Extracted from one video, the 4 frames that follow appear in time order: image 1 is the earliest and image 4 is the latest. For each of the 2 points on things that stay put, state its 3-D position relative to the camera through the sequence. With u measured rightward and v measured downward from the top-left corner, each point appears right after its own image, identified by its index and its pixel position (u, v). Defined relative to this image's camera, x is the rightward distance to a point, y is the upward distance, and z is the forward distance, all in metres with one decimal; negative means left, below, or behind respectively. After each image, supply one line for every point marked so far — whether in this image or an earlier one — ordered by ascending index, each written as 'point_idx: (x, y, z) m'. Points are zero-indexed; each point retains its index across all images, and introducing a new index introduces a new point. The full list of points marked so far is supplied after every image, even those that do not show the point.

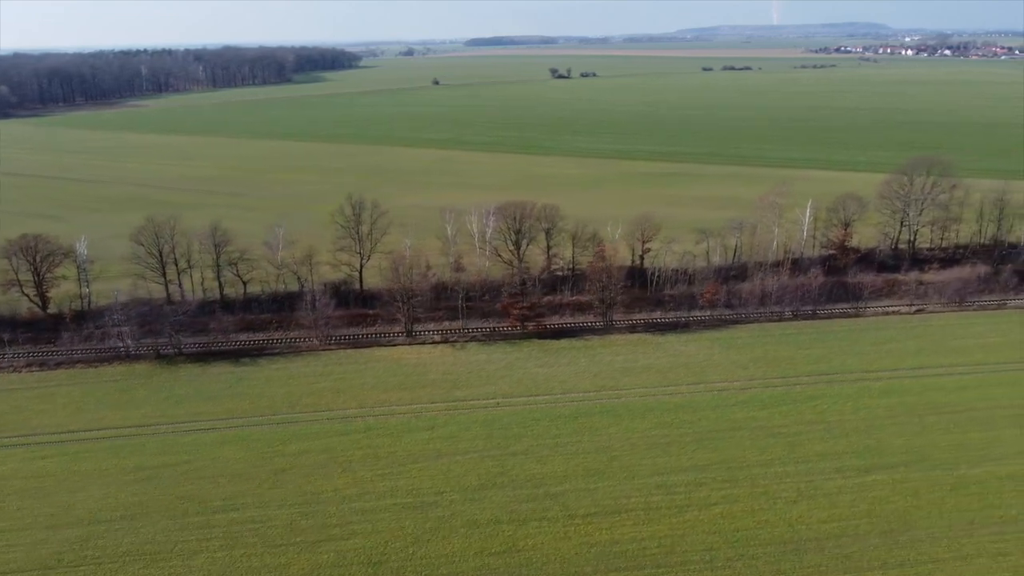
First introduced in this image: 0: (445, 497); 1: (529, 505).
0: (-1.7, -5.3, +19.3) m
1: (+0.4, -5.4, +18.9) m
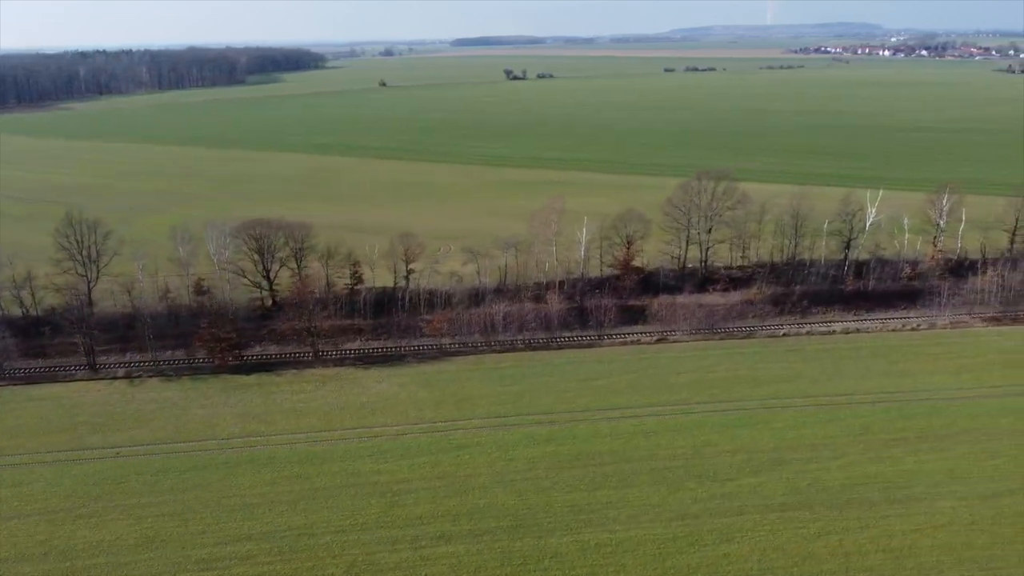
0: (-12.4, -6.3, +16.9) m
1: (-10.3, -6.4, +16.5) m
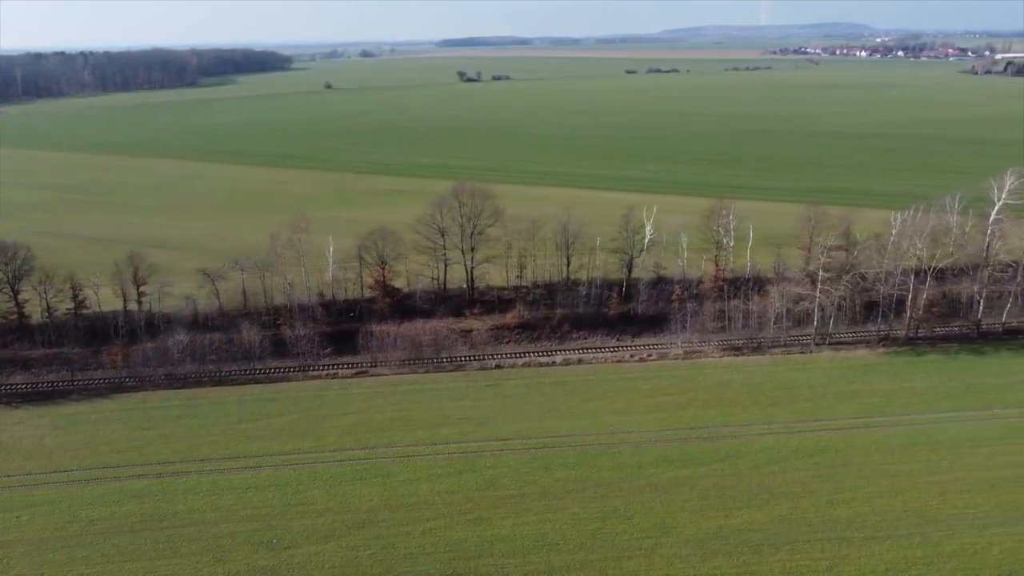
0: (-23.0, -7.3, +14.5) m
1: (-20.9, -7.4, +14.1) m
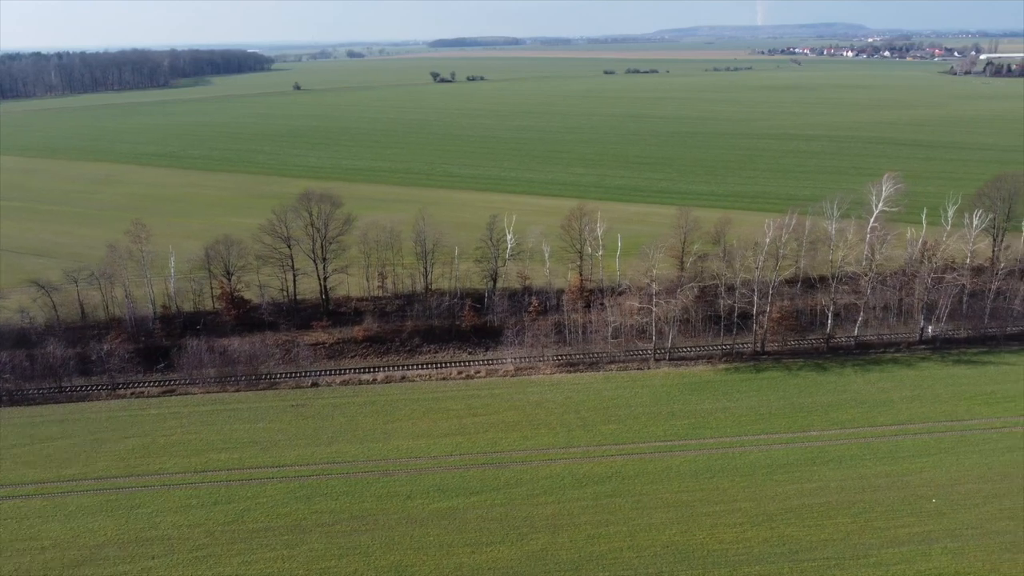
0: (-28.9, -7.8, +13.2) m
1: (-26.8, -7.9, +12.8) m
